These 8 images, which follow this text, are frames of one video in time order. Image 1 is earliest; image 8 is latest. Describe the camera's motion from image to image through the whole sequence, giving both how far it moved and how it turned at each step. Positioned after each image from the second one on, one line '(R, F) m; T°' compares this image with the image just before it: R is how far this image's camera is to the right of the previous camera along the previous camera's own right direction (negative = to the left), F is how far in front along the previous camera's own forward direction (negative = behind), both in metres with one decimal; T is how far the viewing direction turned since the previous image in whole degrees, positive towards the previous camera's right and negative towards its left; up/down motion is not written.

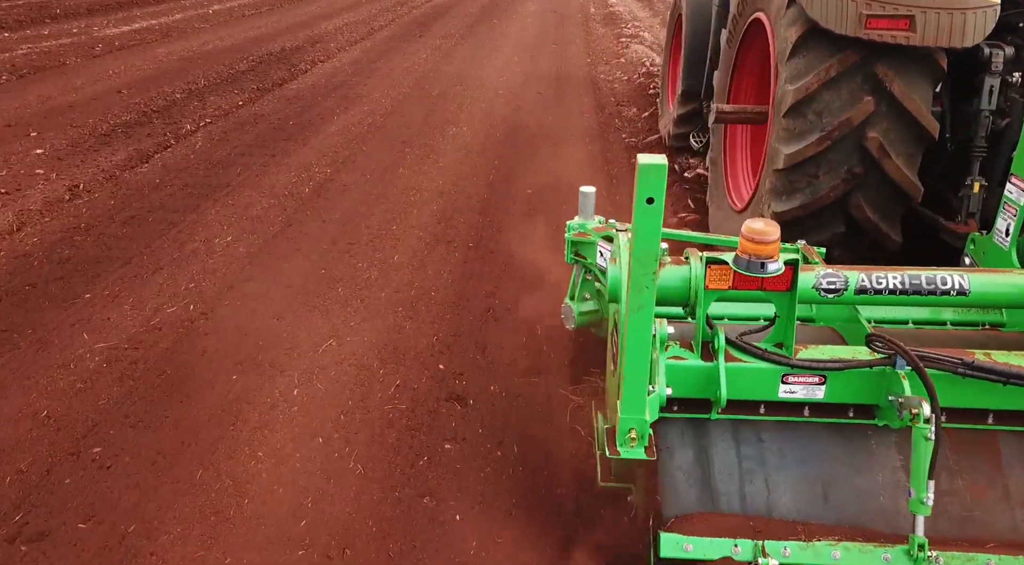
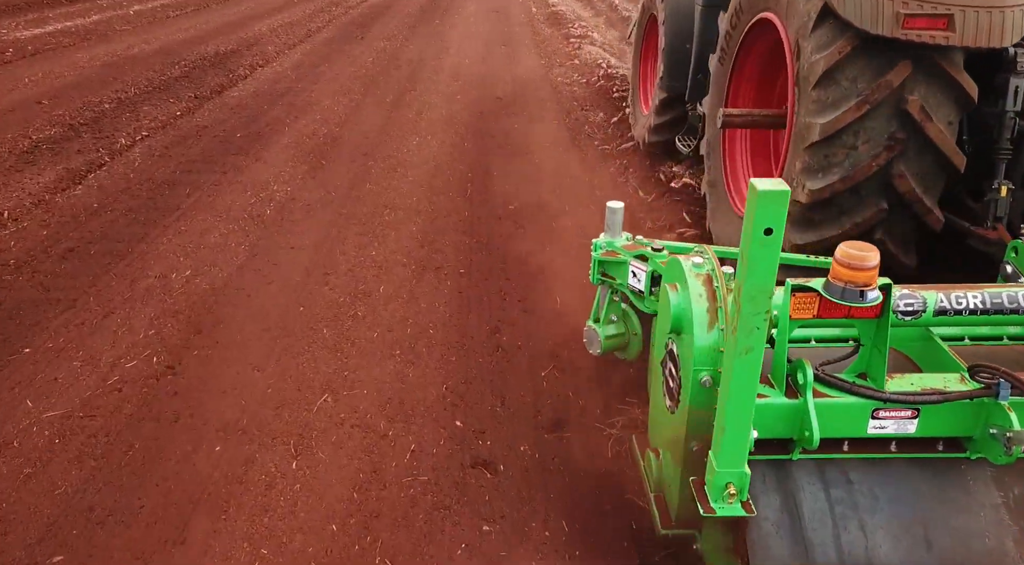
(-0.4, +0.5) m; +5°
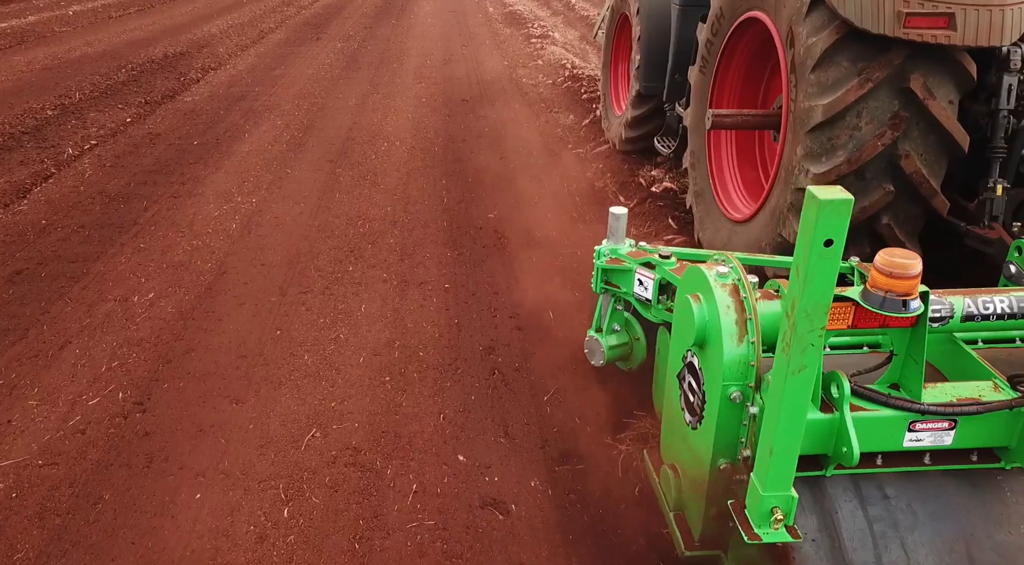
(-0.2, +0.2) m; +3°
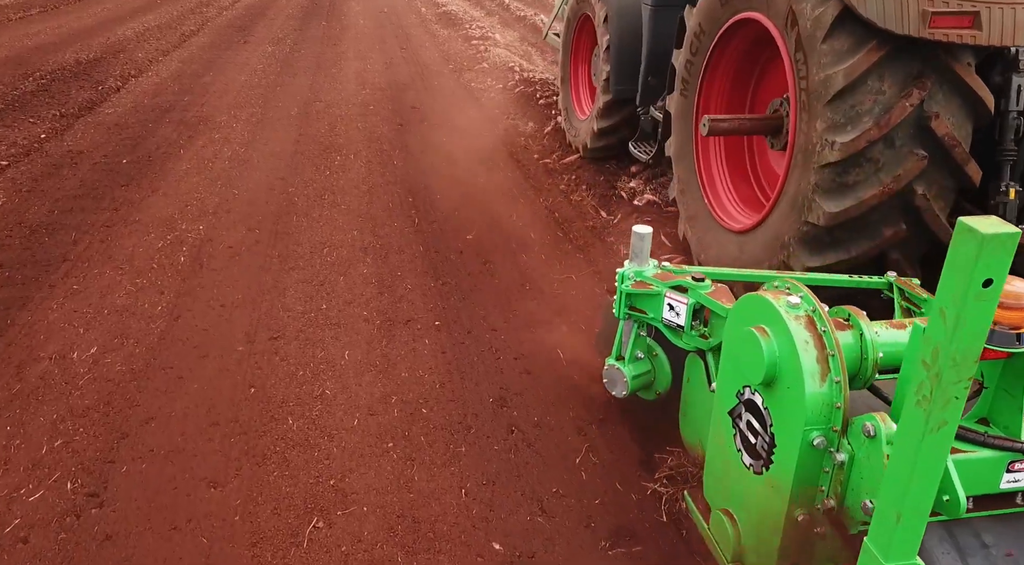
(-0.3, +0.5) m; +5°
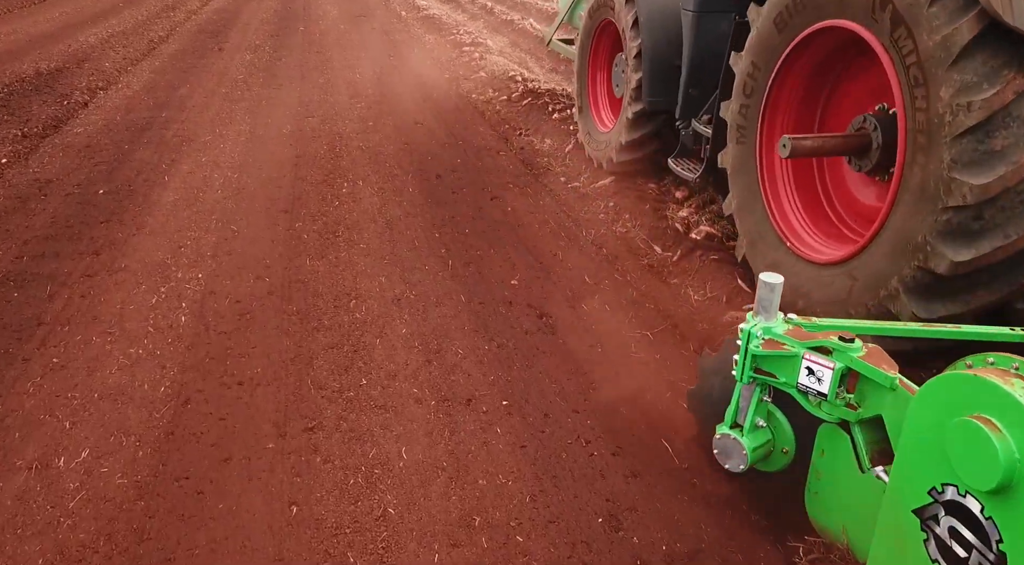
(-0.4, +0.7) m; +2°
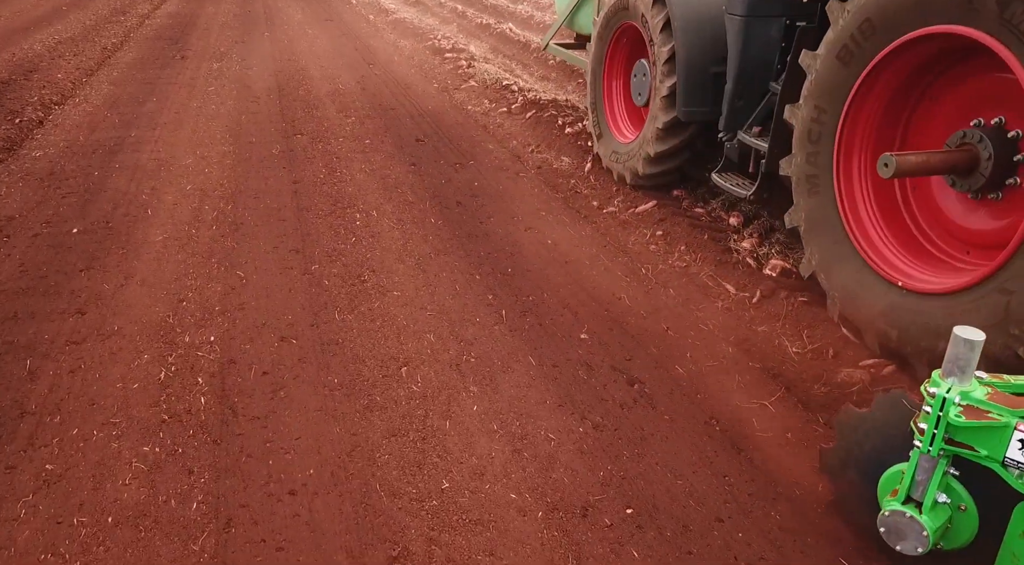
(-0.5, +0.6) m; +3°
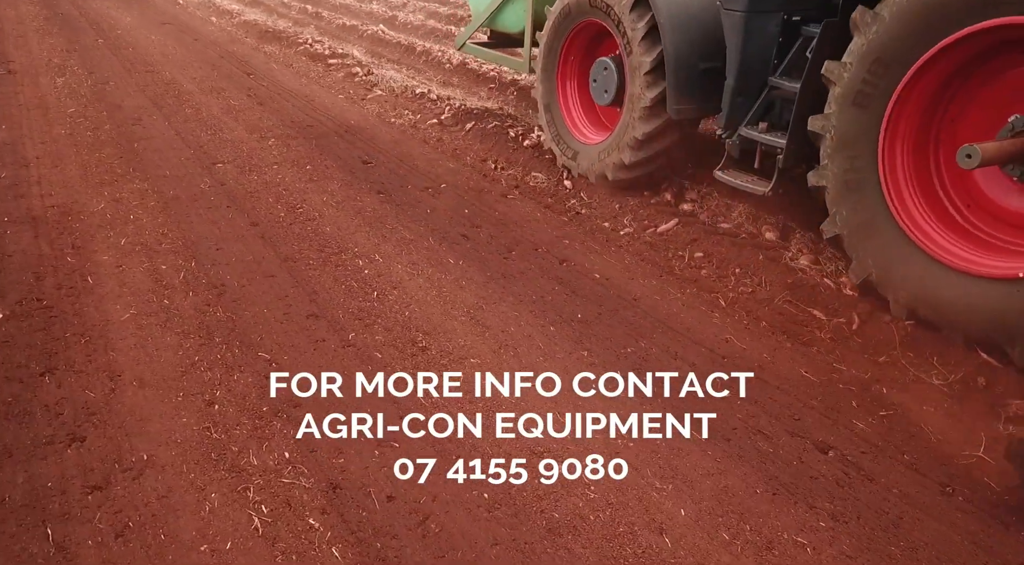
(-1.1, +0.8) m; +12°
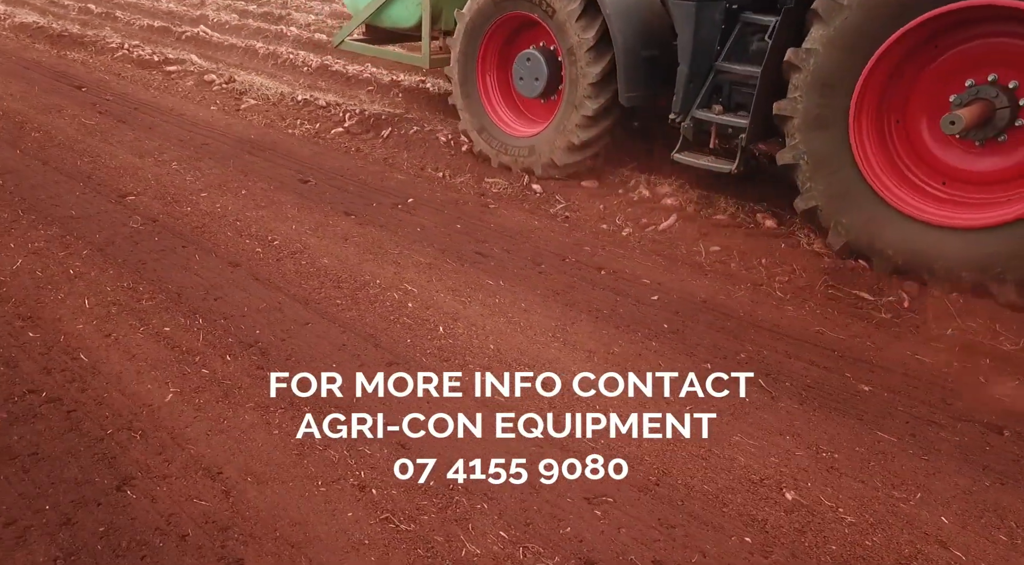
(-1.3, +0.5) m; +15°
